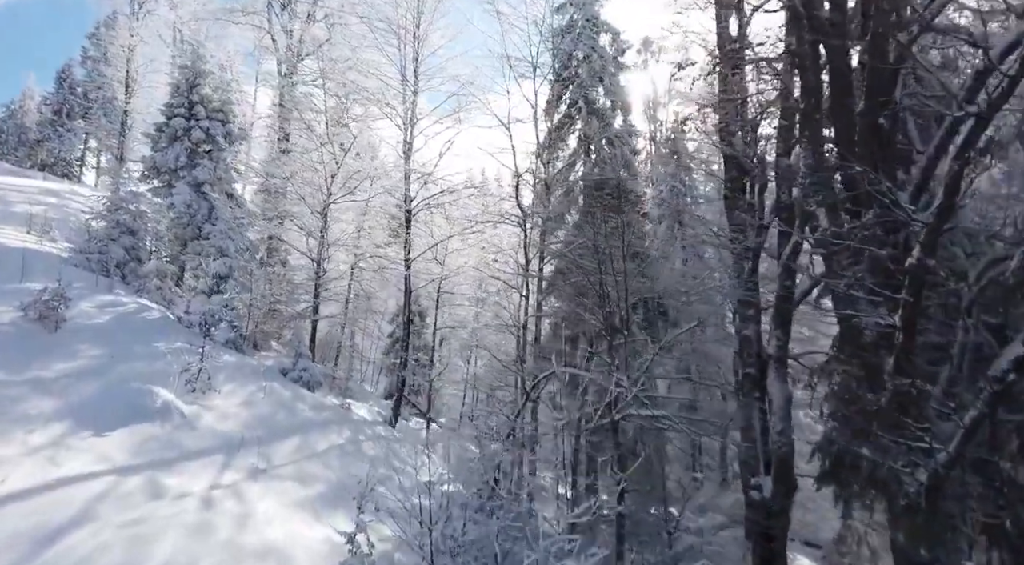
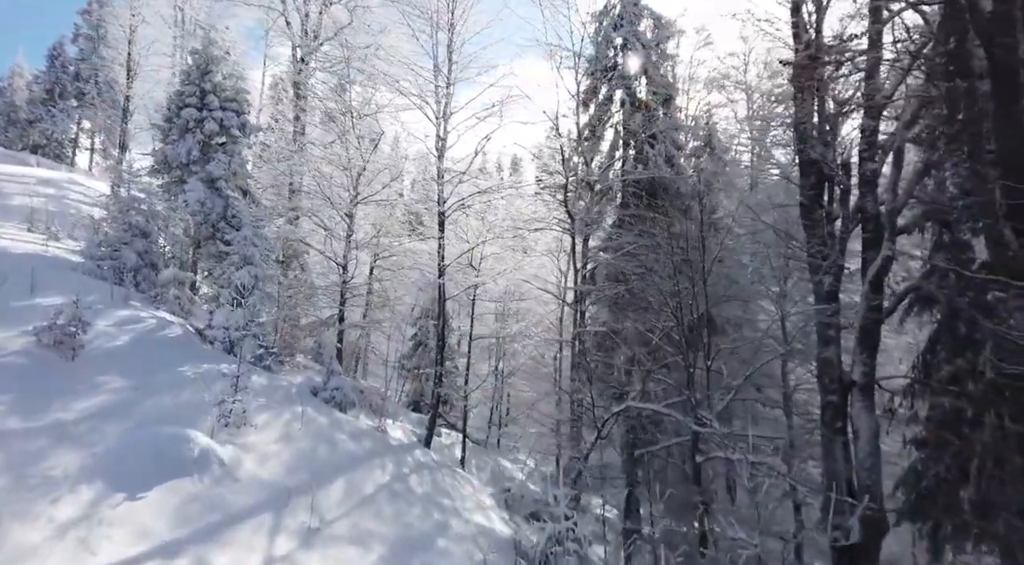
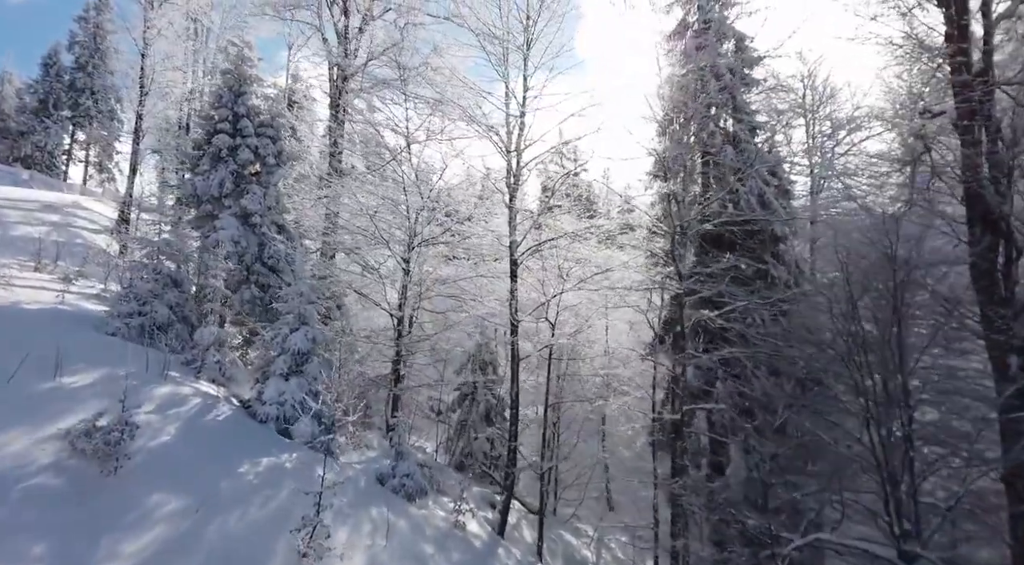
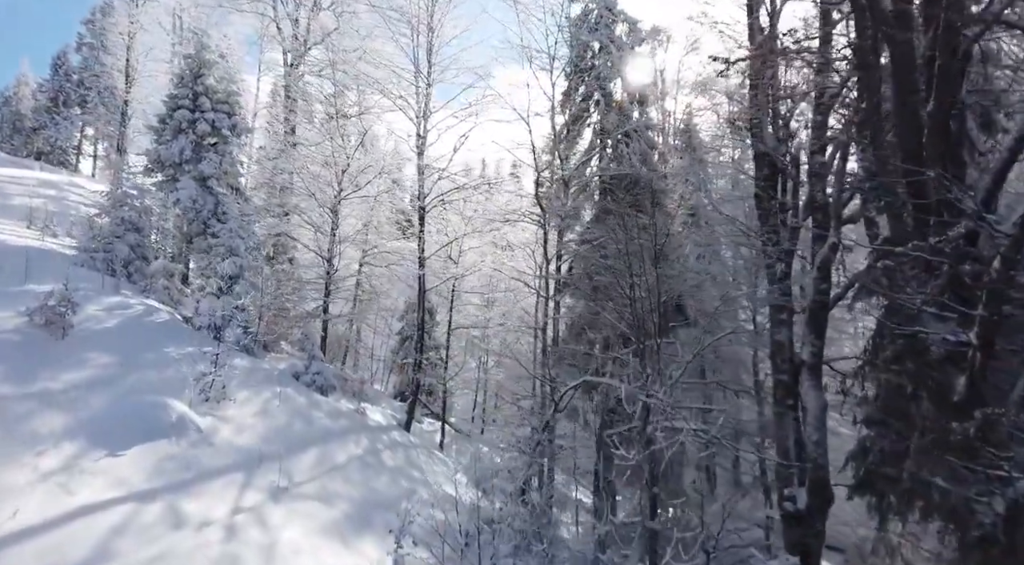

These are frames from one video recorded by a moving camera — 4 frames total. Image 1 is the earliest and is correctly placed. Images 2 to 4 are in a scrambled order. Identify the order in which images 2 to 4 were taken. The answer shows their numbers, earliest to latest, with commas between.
4, 2, 3
